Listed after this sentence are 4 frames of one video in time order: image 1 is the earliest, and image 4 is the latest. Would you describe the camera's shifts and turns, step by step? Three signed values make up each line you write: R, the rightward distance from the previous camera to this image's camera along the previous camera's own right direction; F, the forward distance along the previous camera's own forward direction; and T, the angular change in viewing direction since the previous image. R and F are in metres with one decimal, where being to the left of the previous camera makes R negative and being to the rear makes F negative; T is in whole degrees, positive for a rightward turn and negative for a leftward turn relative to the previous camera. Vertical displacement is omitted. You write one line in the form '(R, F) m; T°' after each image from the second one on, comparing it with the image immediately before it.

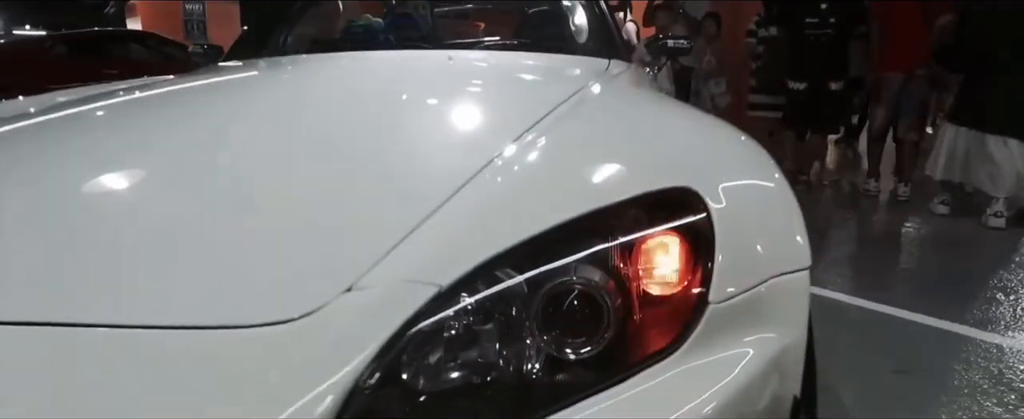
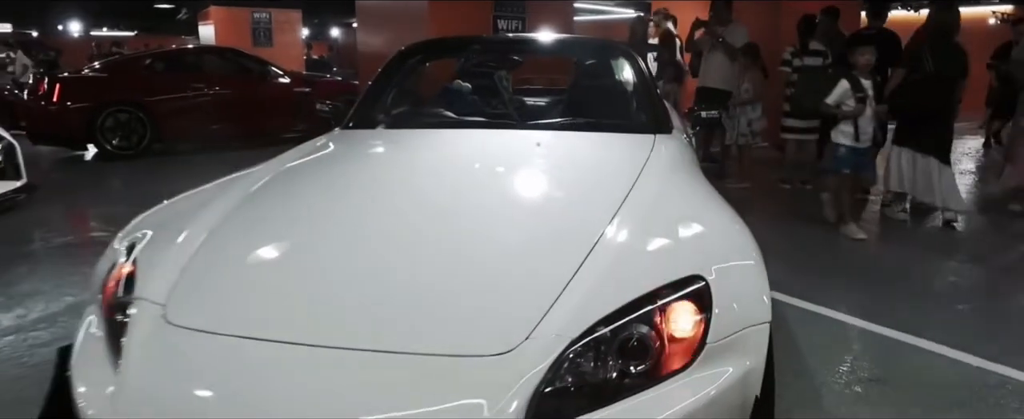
(-0.1, -0.6) m; -3°
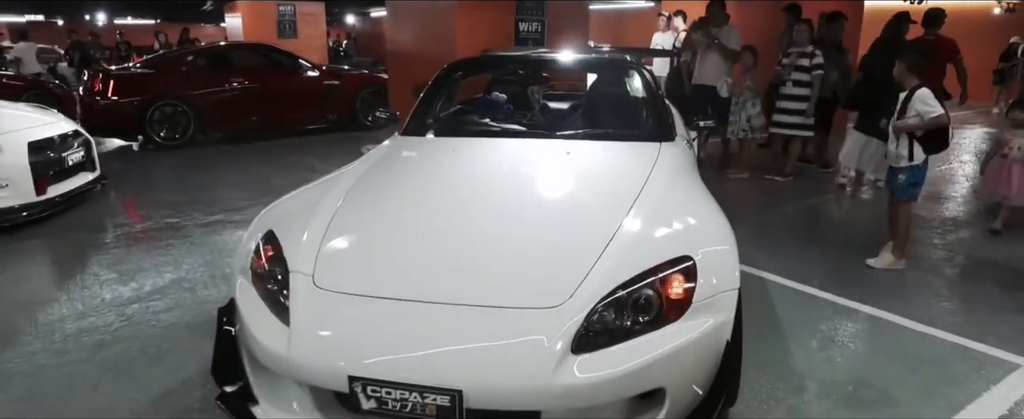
(-0.1, -0.6) m; -1°
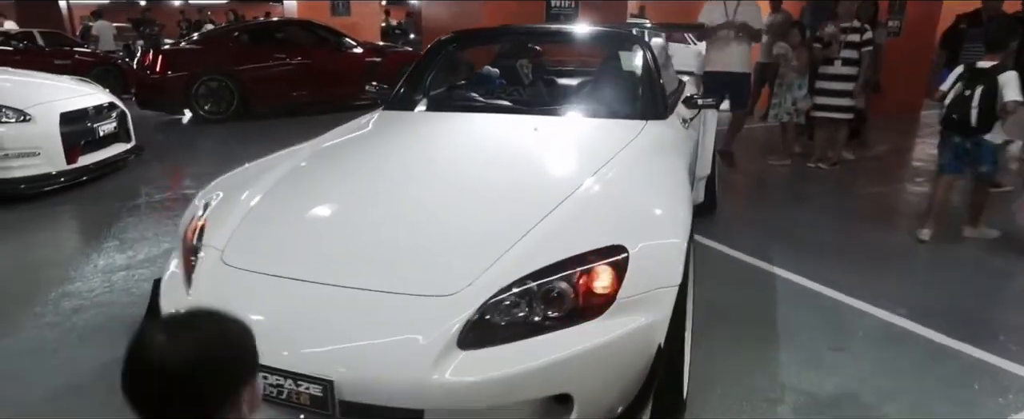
(+0.4, +0.2) m; -5°
